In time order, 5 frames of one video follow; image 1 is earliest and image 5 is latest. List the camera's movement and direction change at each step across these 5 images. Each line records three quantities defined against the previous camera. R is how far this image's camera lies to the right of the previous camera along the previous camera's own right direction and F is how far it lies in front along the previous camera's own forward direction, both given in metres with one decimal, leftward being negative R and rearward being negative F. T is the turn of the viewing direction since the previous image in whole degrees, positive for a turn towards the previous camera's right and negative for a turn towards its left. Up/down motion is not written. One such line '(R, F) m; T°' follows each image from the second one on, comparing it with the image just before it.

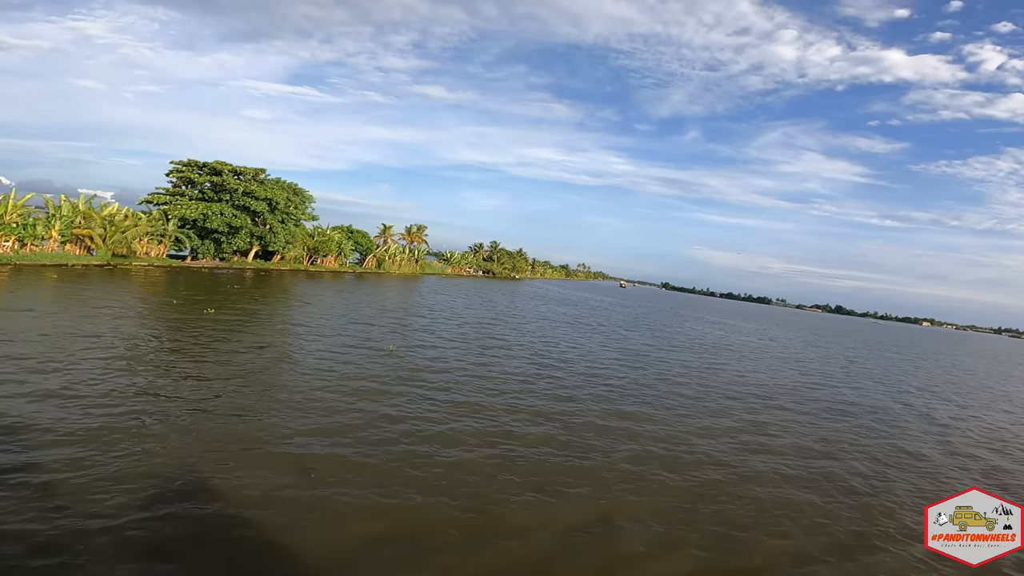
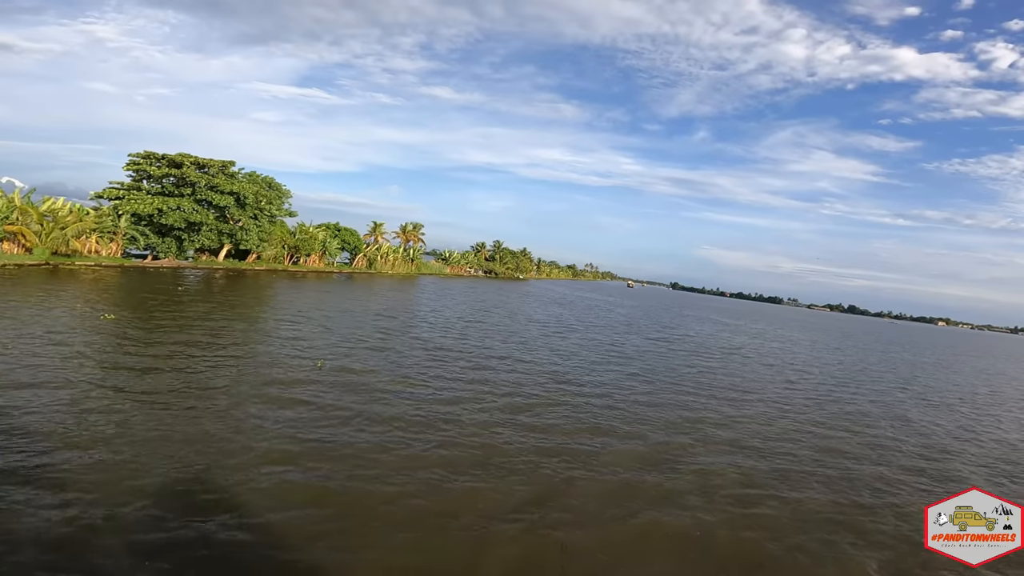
(+1.3, +2.4) m; -1°
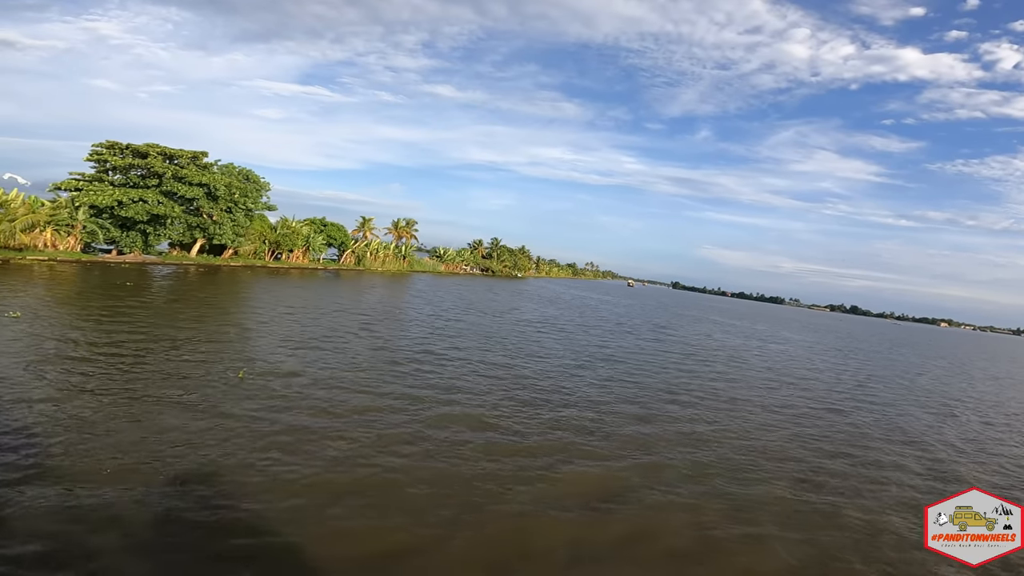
(+0.9, +1.5) m; 0°
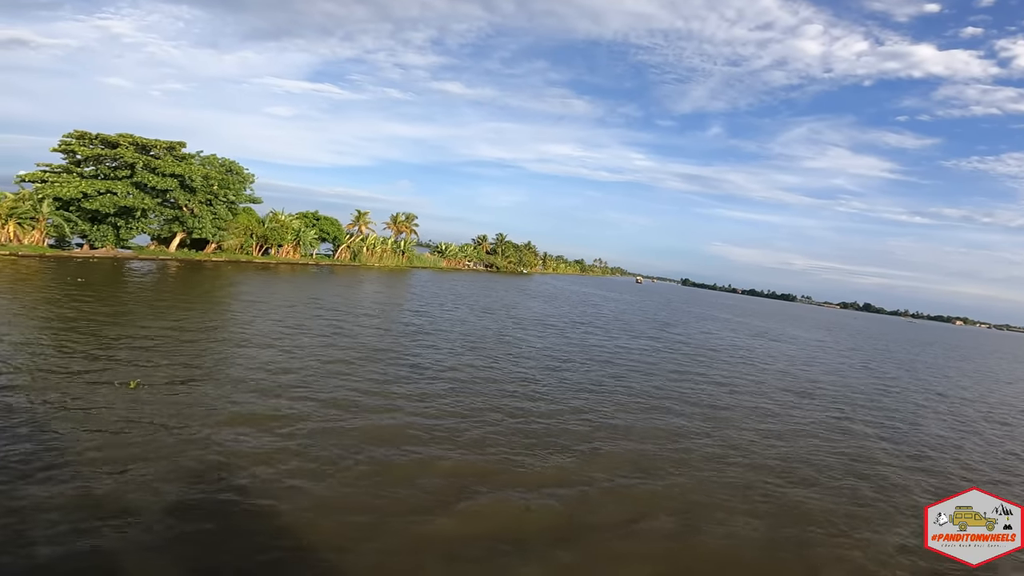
(+0.9, +1.6) m; -1°
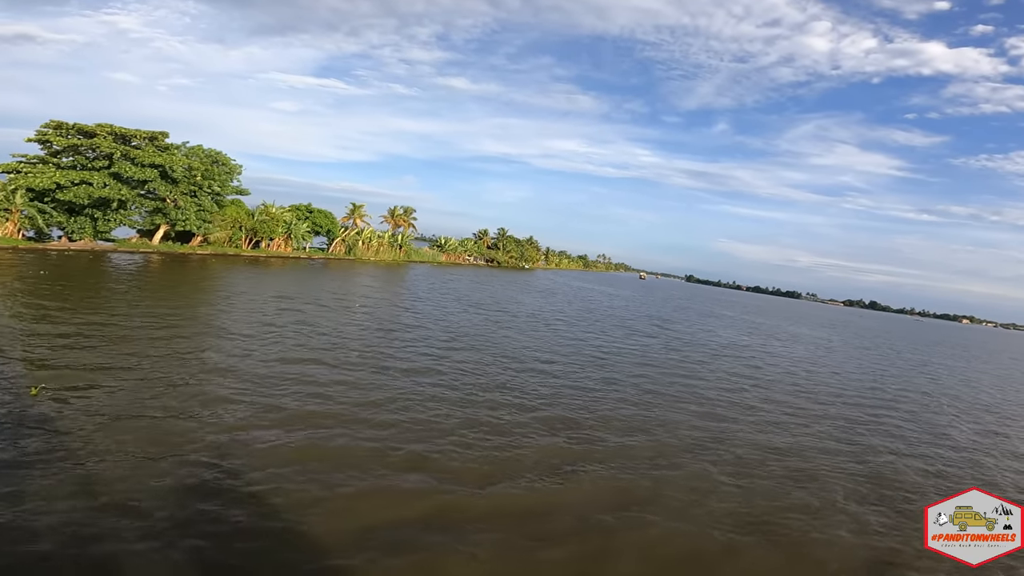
(+0.7, +0.9) m; 0°
